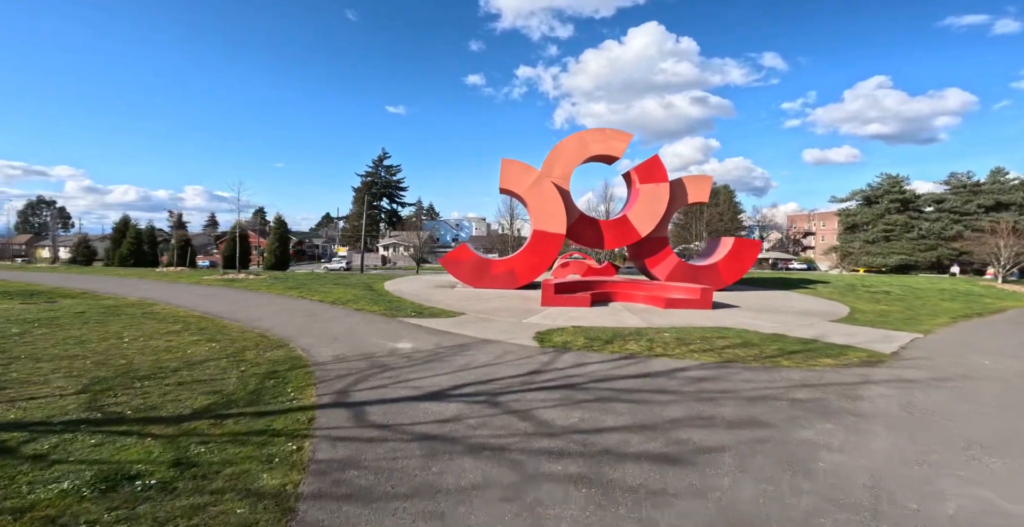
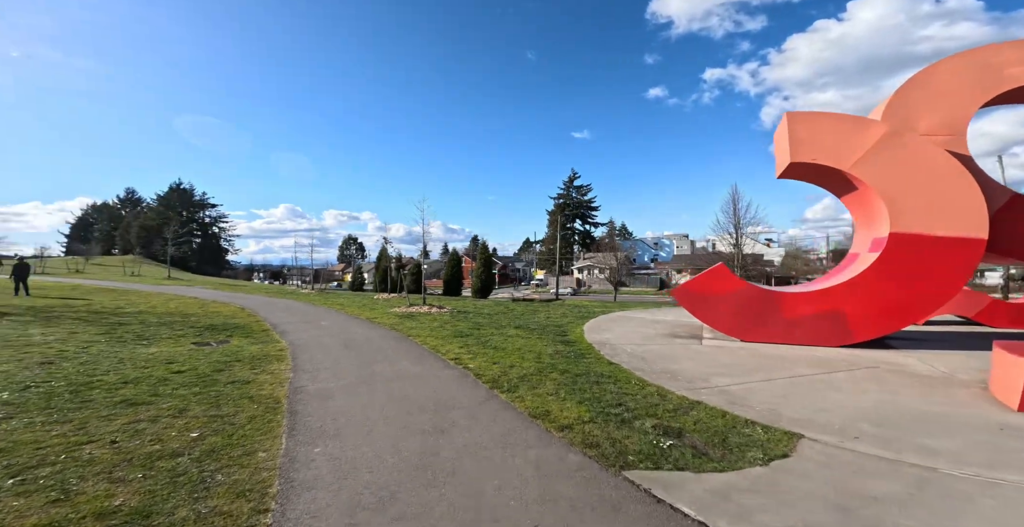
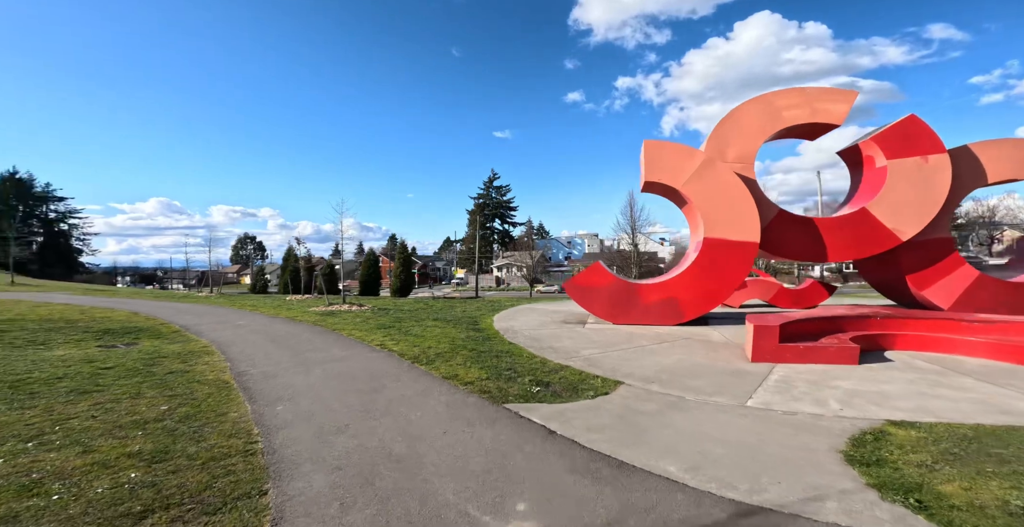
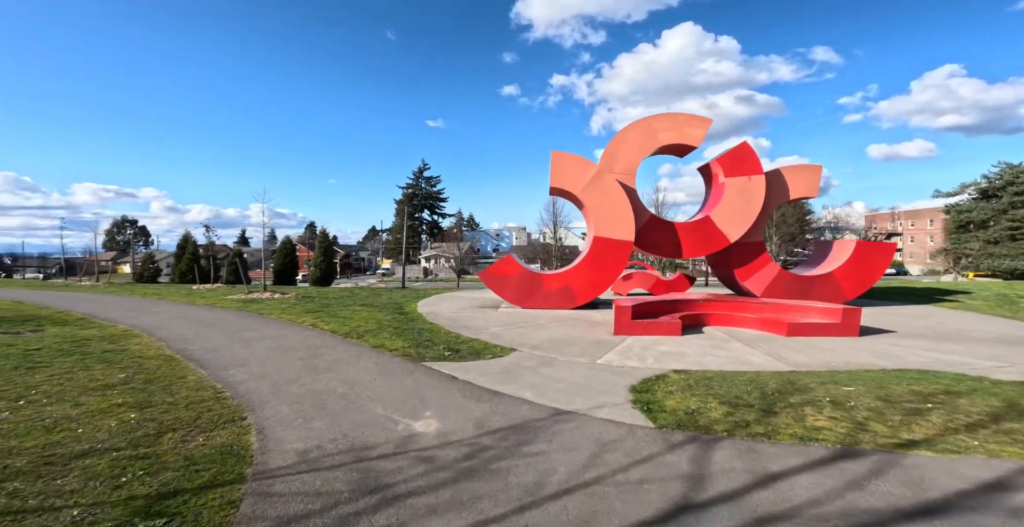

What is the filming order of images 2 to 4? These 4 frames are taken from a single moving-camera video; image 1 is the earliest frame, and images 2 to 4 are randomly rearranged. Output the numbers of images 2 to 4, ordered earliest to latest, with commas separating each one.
4, 3, 2
